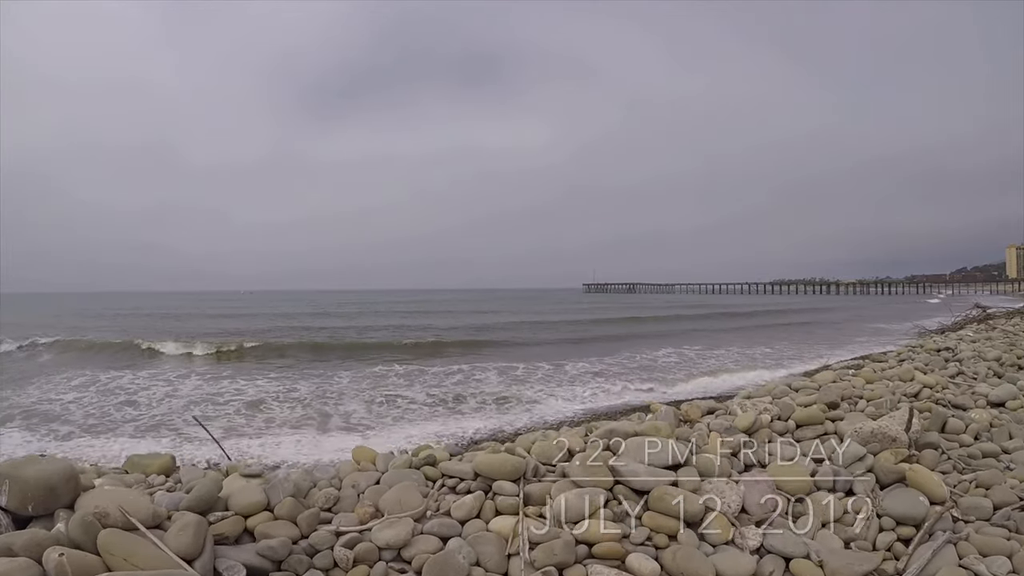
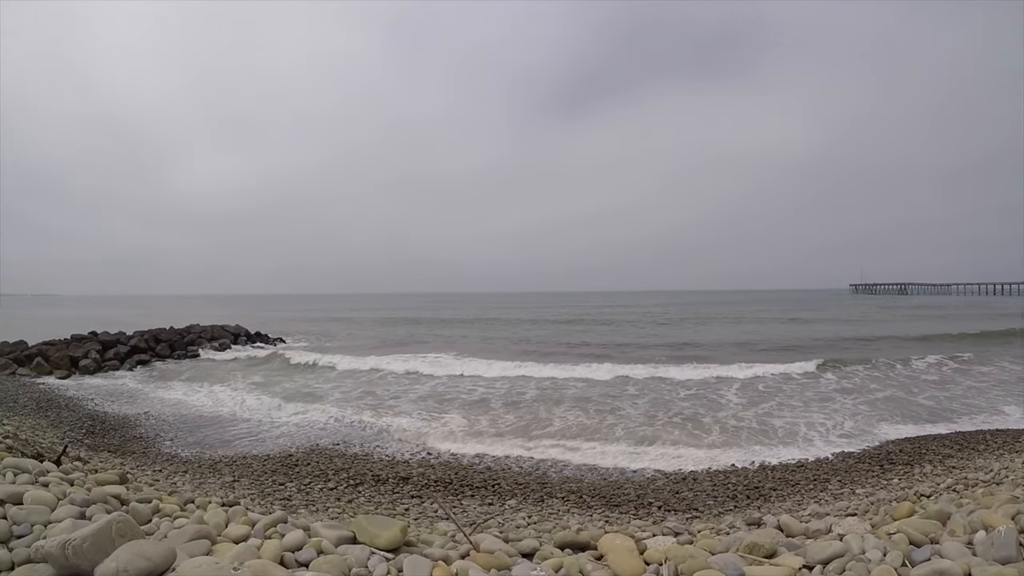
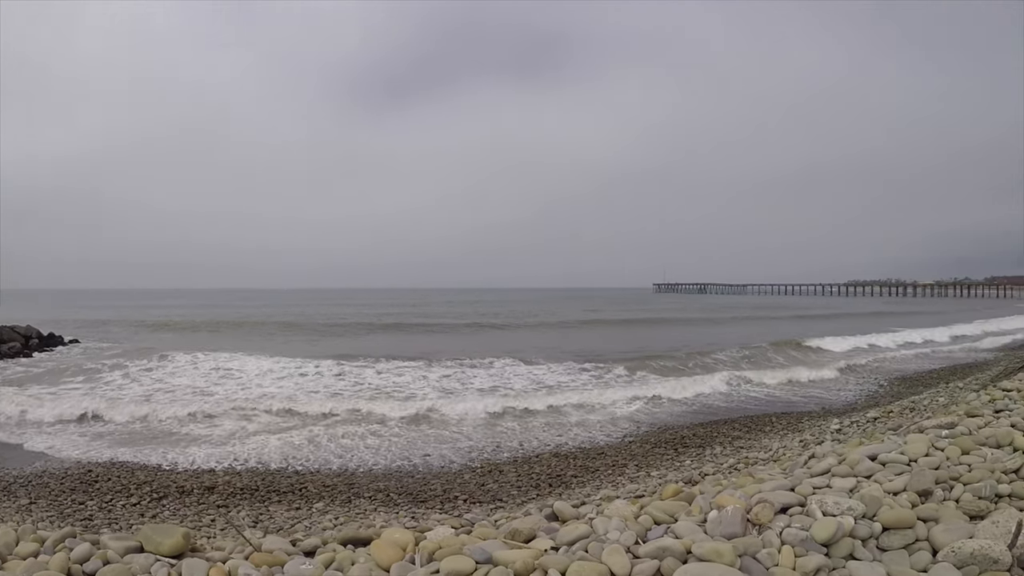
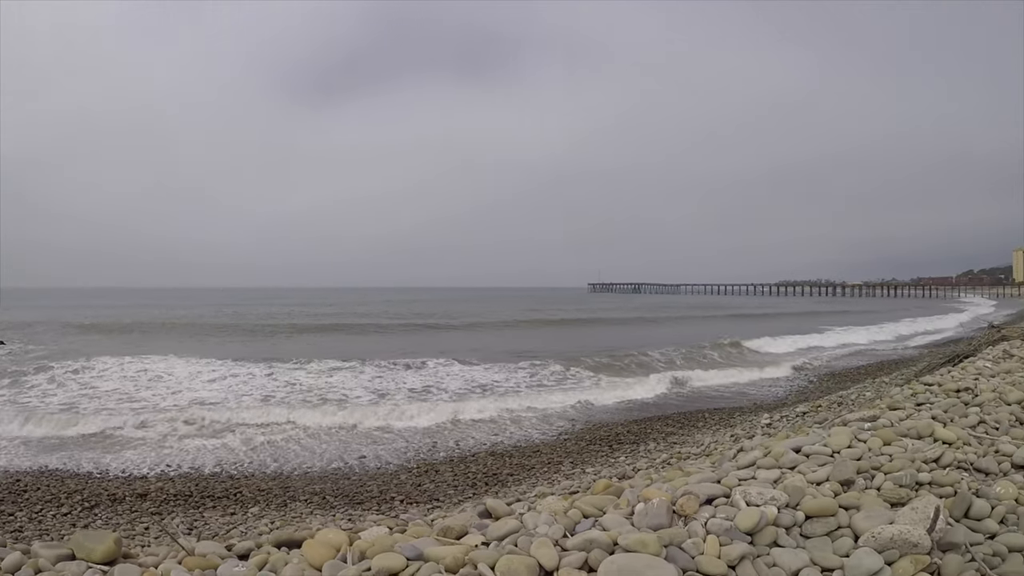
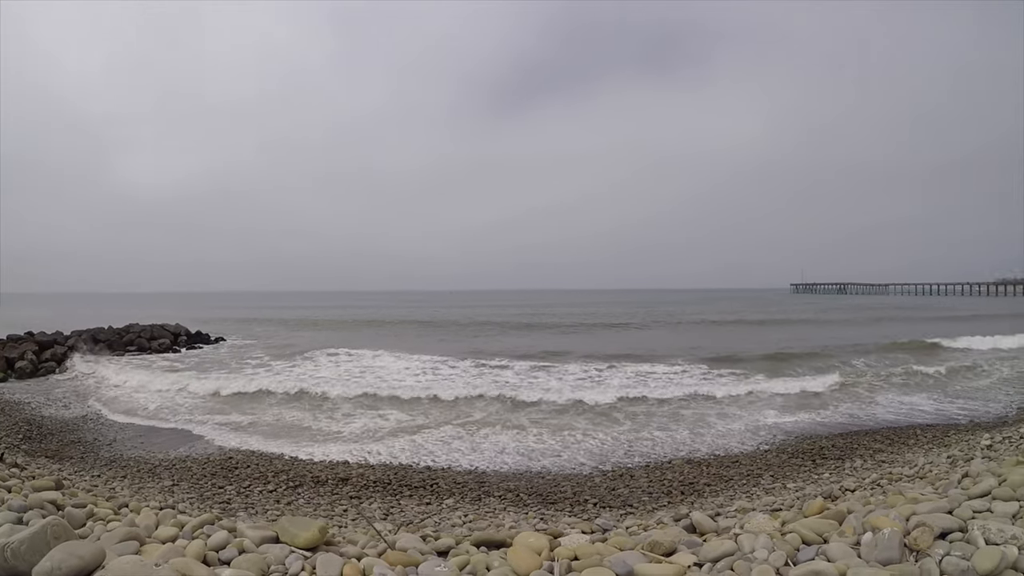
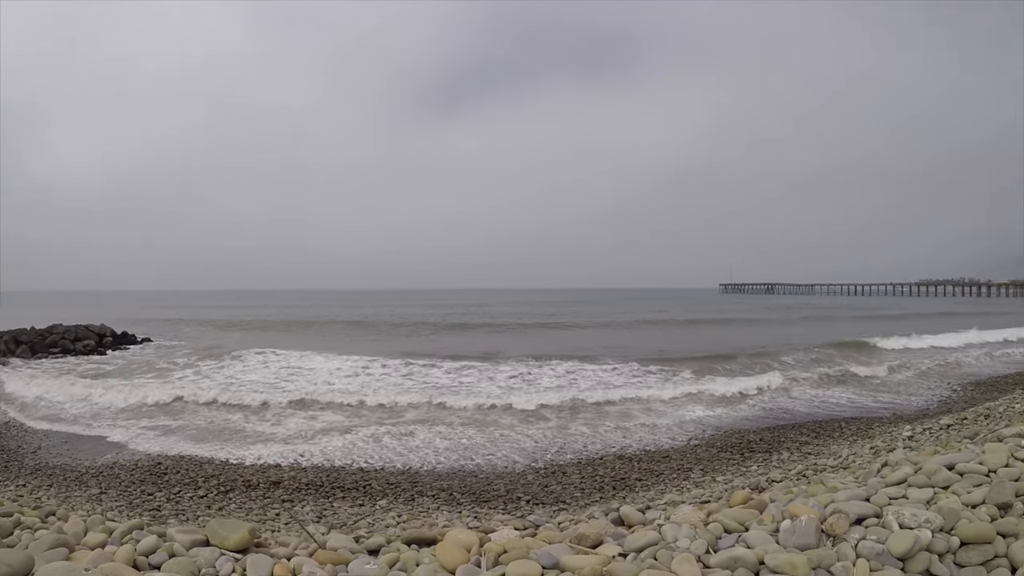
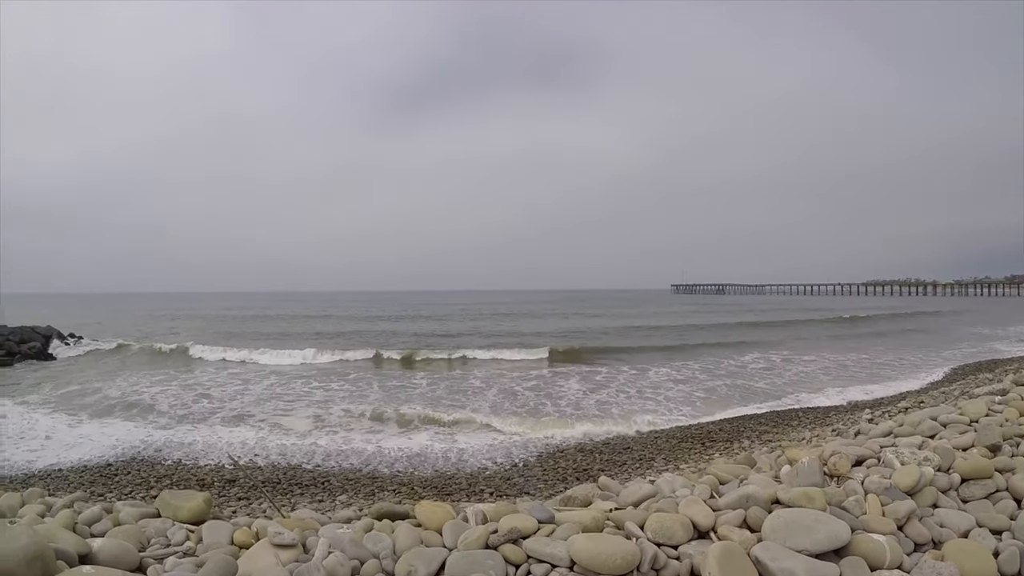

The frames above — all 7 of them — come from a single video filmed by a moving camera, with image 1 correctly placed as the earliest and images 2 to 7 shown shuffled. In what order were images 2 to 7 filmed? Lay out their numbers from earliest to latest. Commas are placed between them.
7, 2, 5, 6, 3, 4
